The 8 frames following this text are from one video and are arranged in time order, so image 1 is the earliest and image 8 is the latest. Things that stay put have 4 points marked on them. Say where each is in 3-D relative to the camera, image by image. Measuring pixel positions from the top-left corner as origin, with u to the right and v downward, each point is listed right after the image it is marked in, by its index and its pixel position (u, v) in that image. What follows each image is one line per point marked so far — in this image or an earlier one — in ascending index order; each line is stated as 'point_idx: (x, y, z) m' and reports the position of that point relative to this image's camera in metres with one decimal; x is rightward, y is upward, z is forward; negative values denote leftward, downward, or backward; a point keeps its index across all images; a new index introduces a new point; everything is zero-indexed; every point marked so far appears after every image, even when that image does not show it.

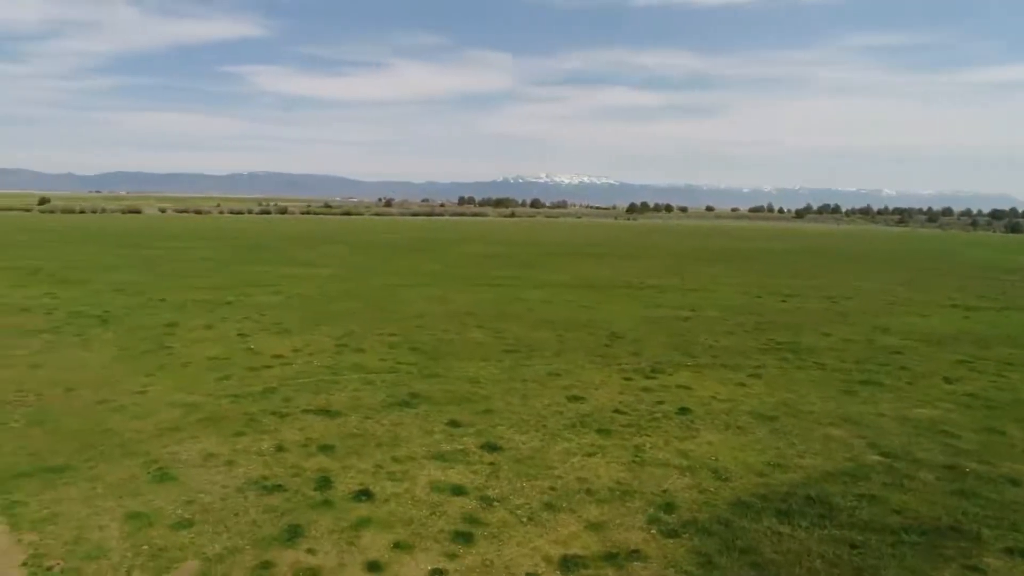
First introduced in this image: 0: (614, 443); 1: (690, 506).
0: (+2.8, -4.1, +18.4) m
1: (+3.8, -4.7, +14.9) m
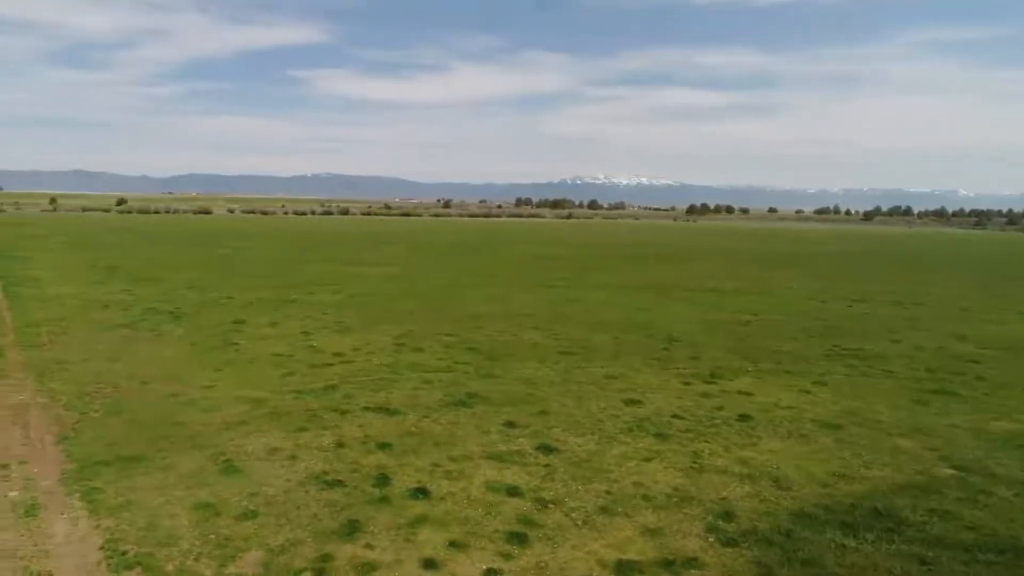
0: (+4.2, -4.2, +18.1) m
1: (+5.0, -4.8, +14.5) m
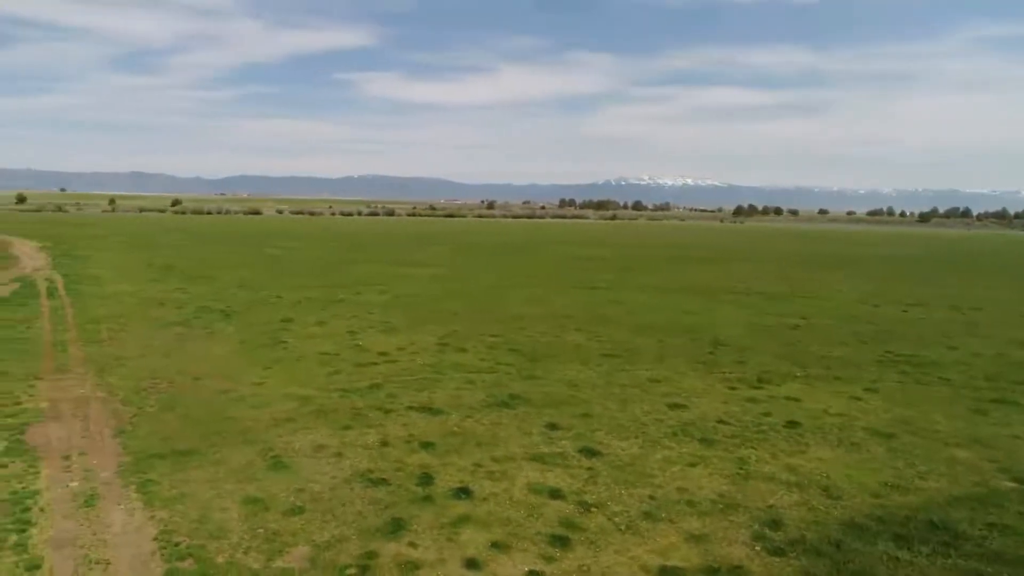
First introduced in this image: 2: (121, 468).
0: (+5.3, -4.3, +17.8) m
1: (+5.9, -4.9, +14.1) m
2: (-8.9, -4.1, +15.7) m
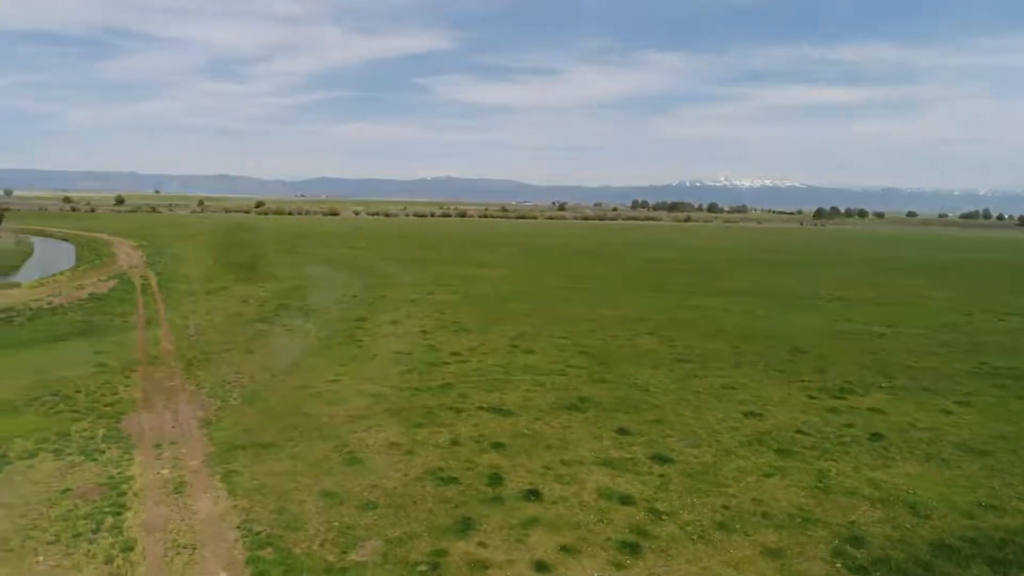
0: (+7.1, -4.4, +17.1) m
1: (+7.3, -5.0, +13.4) m
2: (-7.3, -4.1, +16.5) m
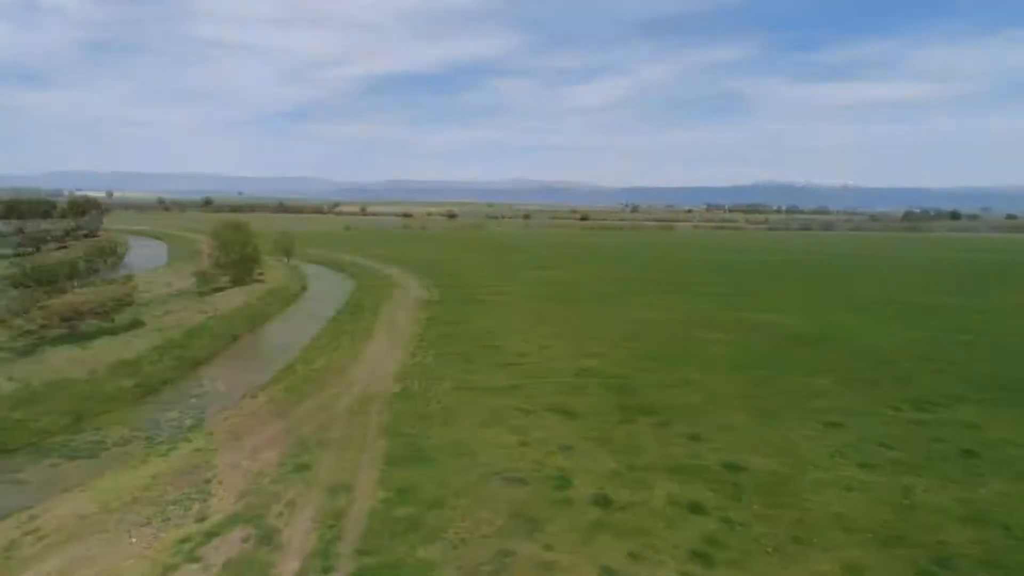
0: (+8.2, -4.3, +16.2) m
1: (+8.2, -4.8, +12.5) m
2: (-6.1, -4.0, +16.4) m
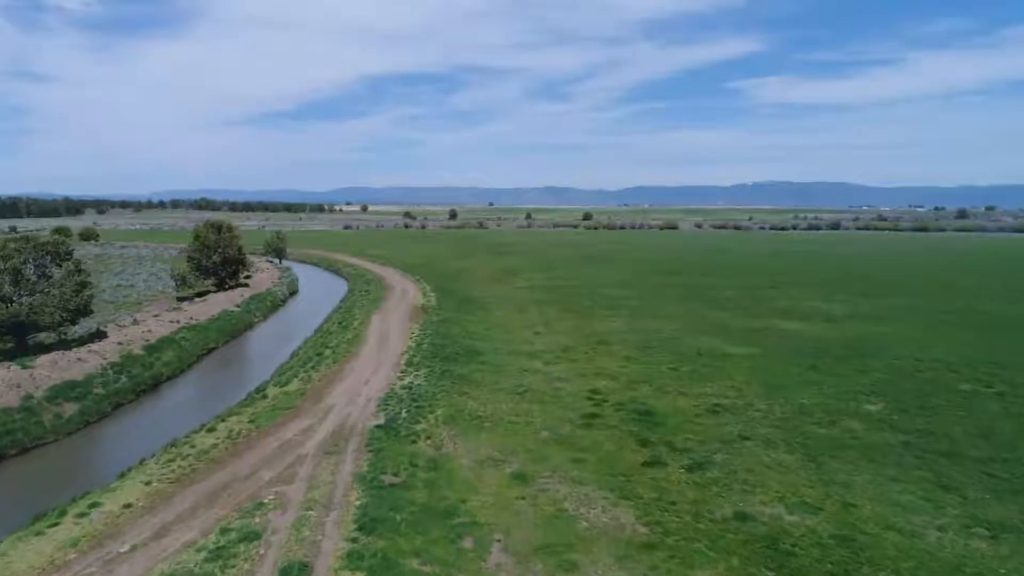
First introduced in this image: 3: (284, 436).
0: (+8.3, -4.6, +12.9) m
1: (+8.2, -5.2, +9.3) m
2: (-6.1, -4.4, +13.2) m
3: (-6.3, -3.9, +18.4) m
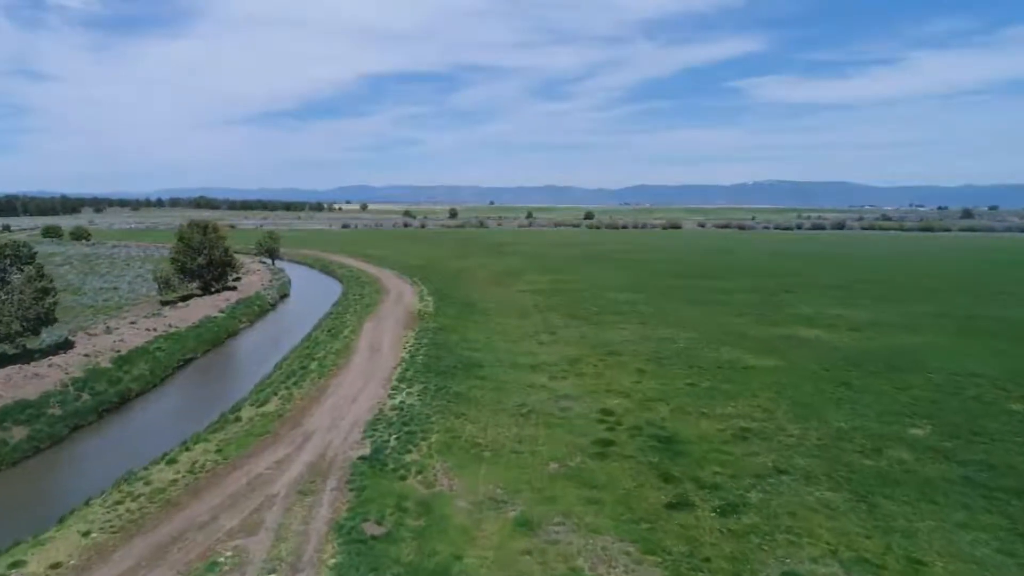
0: (+8.3, -4.9, +10.5) m
1: (+8.3, -5.5, +6.9) m
2: (-6.1, -4.7, +10.9) m
3: (-6.3, -4.2, +16.0) m
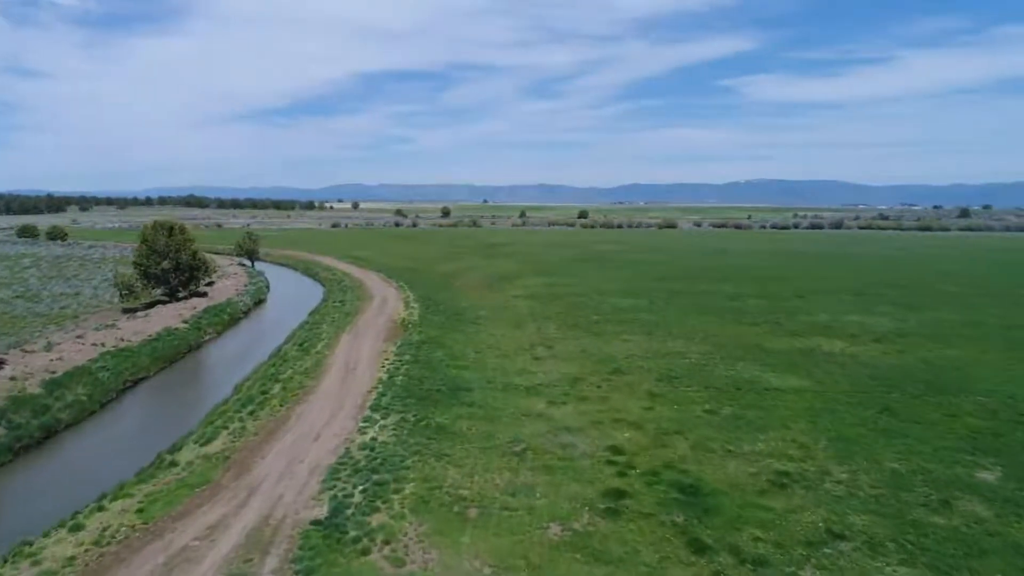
0: (+8.2, -5.3, +7.3) m
1: (+8.2, -5.9, +3.7) m
2: (-6.2, -5.2, +7.5) m
3: (-6.4, -4.7, +12.6) m
